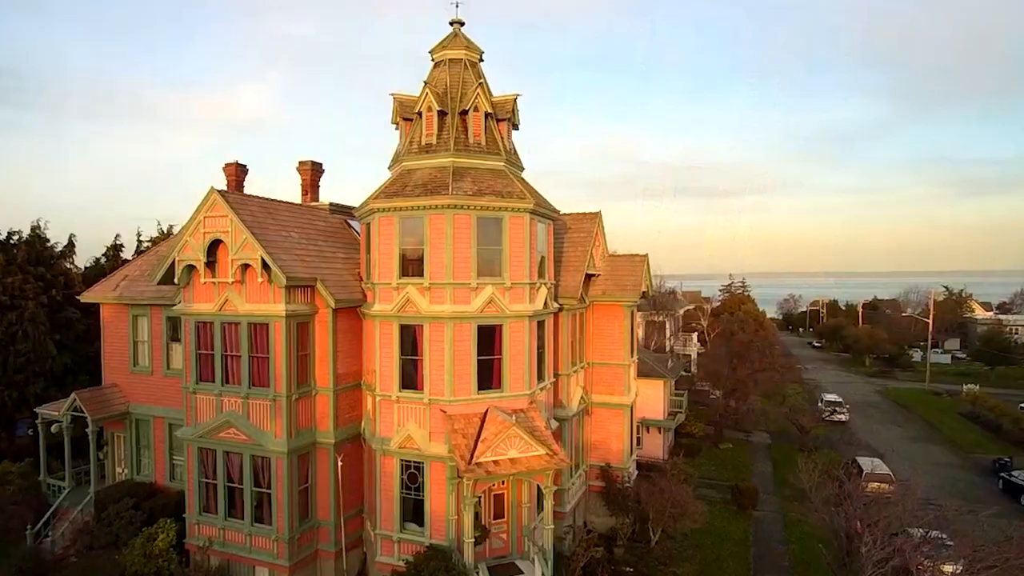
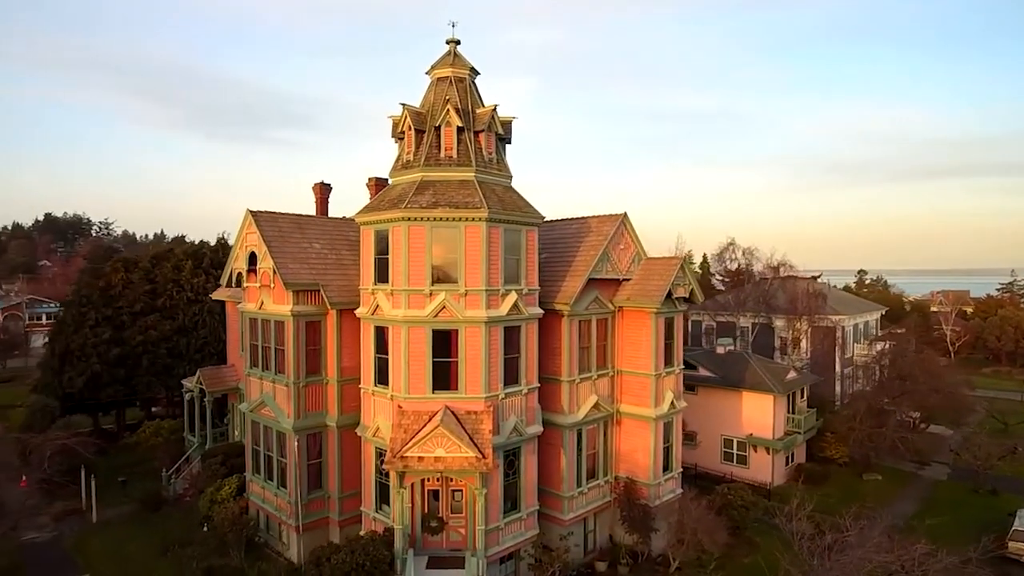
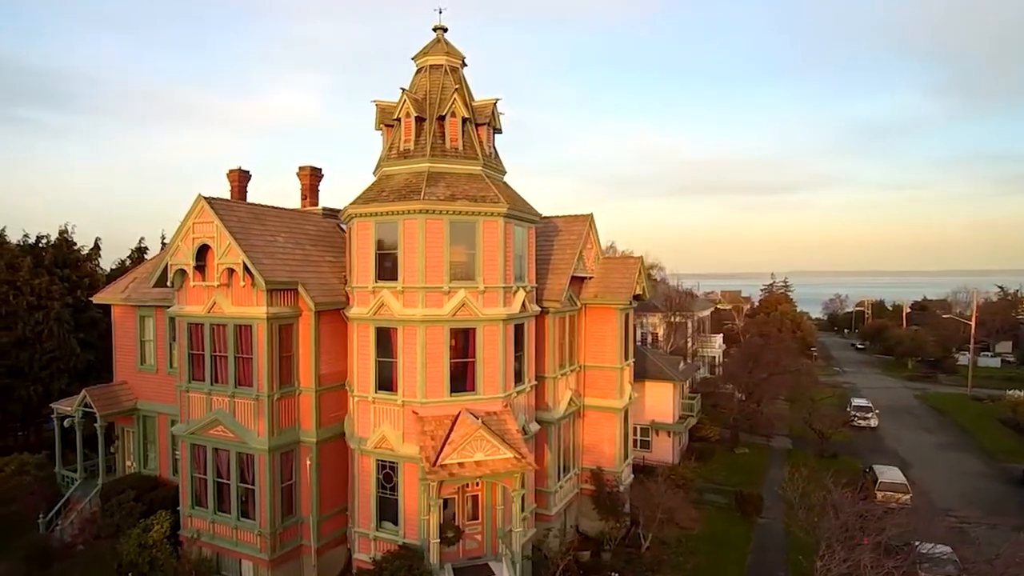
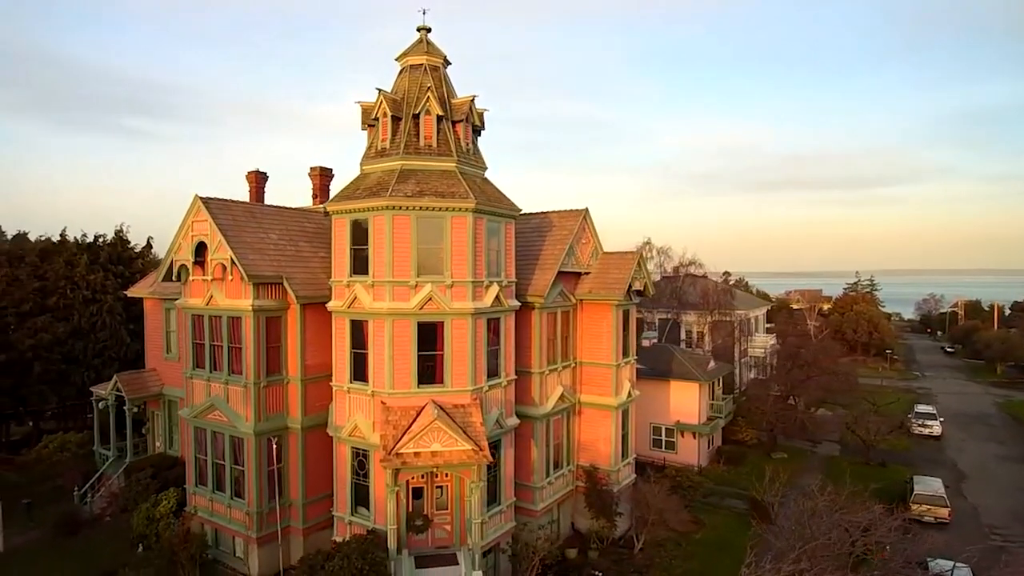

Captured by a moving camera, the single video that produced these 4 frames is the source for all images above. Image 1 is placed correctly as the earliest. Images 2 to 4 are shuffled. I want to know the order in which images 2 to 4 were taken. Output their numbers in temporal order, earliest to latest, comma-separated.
3, 4, 2
